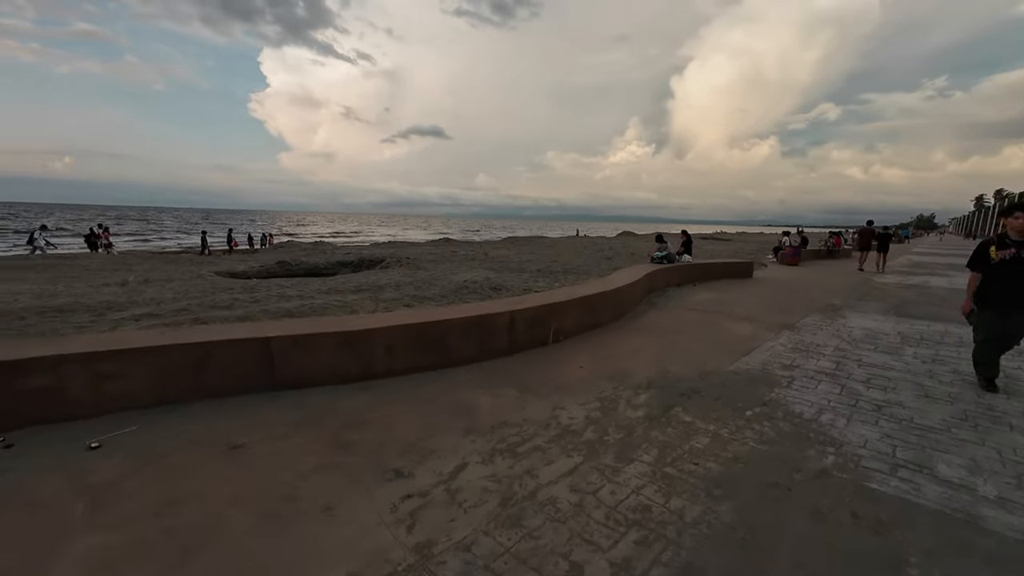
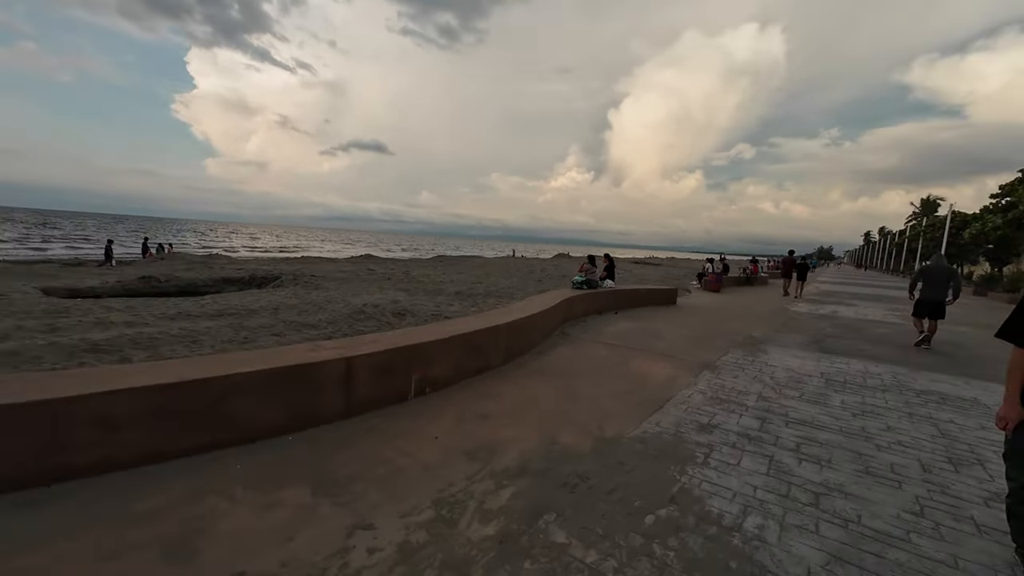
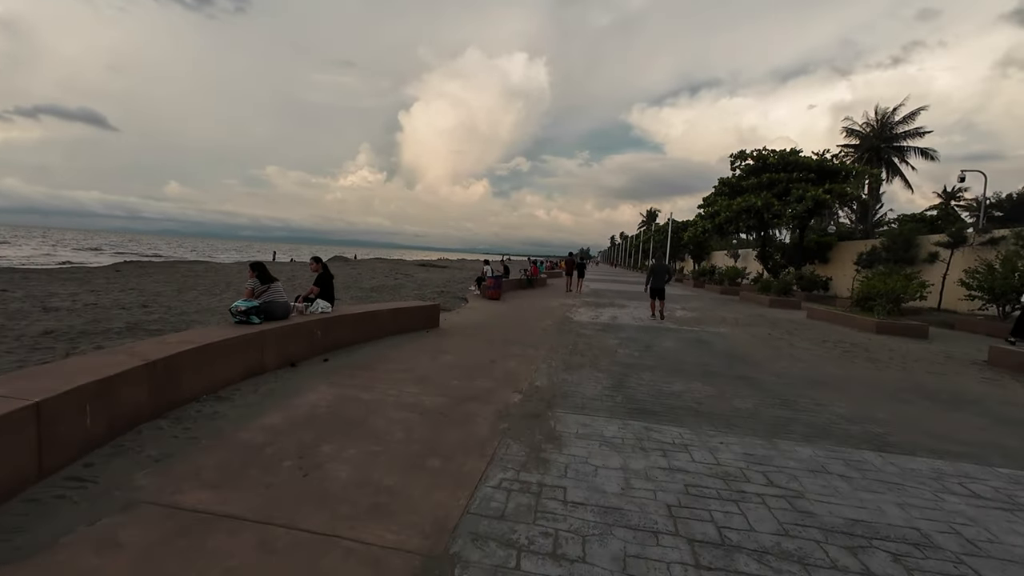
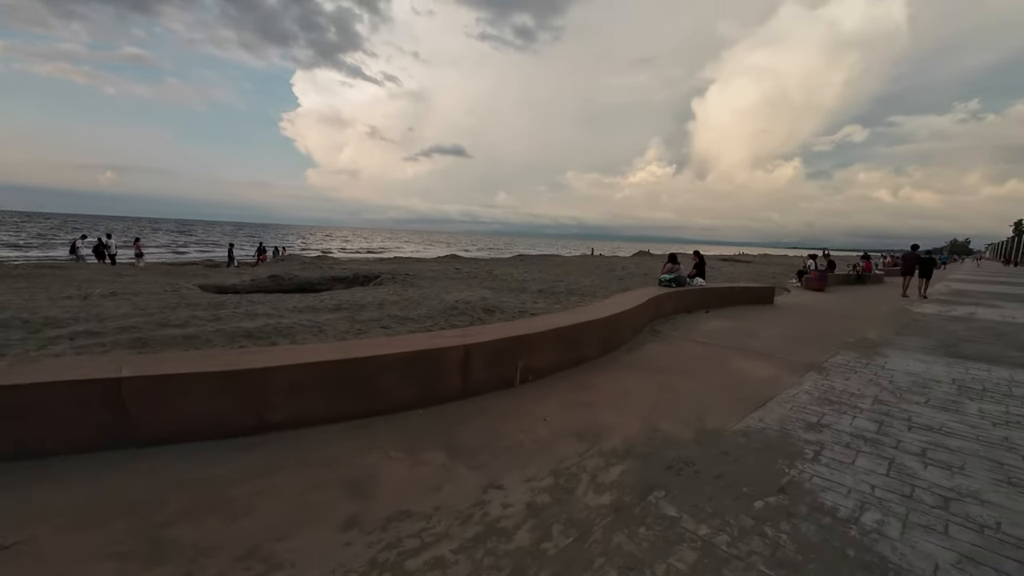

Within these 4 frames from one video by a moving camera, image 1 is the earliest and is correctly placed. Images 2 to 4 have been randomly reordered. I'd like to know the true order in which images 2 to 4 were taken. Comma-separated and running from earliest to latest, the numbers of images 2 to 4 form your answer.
4, 2, 3
